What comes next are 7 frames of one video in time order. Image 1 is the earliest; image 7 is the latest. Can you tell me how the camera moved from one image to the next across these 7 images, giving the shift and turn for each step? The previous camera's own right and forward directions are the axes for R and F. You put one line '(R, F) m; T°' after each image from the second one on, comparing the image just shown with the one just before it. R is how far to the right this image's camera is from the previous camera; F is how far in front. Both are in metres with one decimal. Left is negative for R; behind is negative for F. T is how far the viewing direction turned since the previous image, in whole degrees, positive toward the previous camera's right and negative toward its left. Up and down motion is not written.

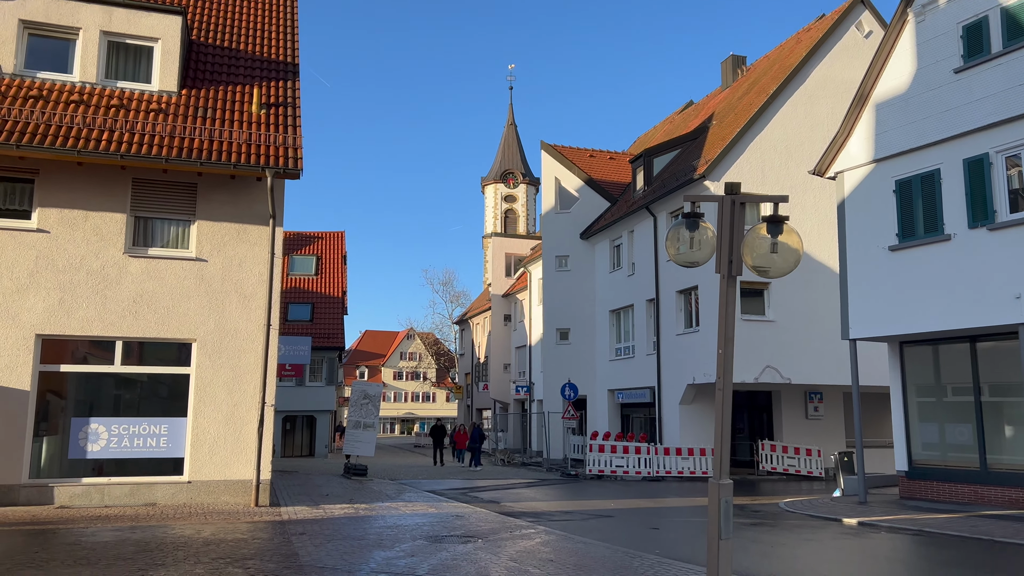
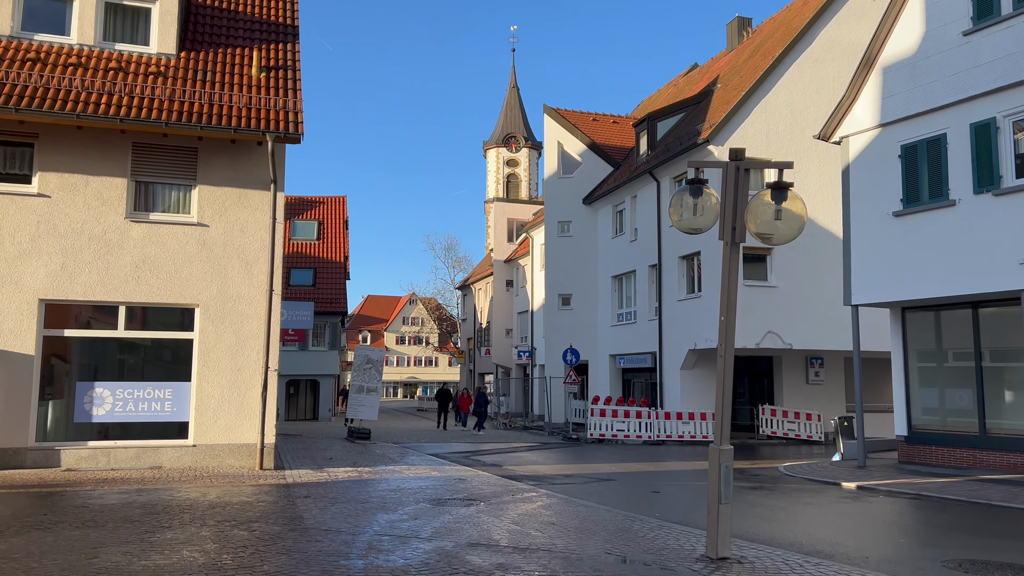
(0.0, 0.0) m; 0°
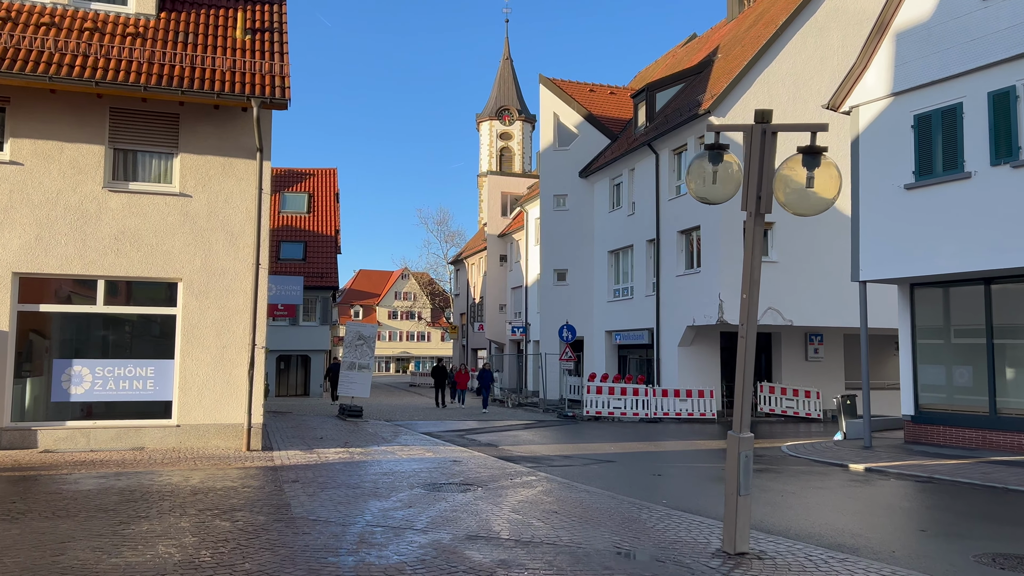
(-0.1, +0.6) m; +1°
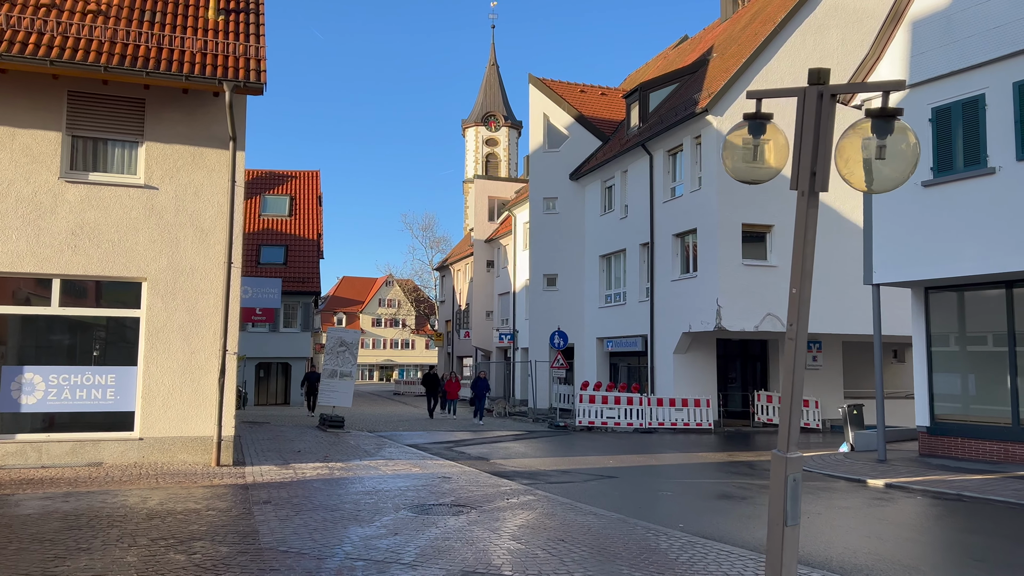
(-0.2, +1.0) m; +1°
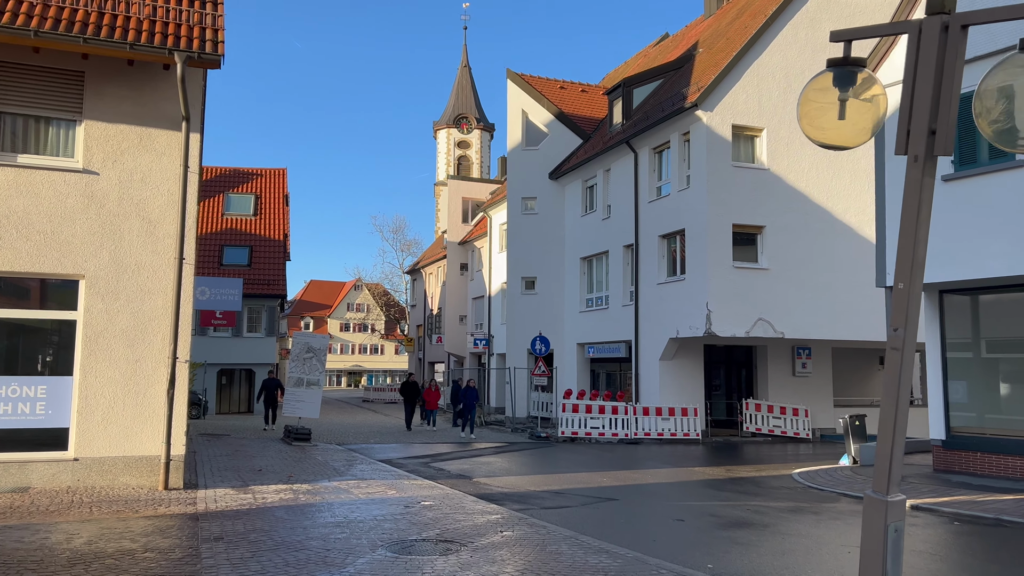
(-0.3, +1.3) m; +2°
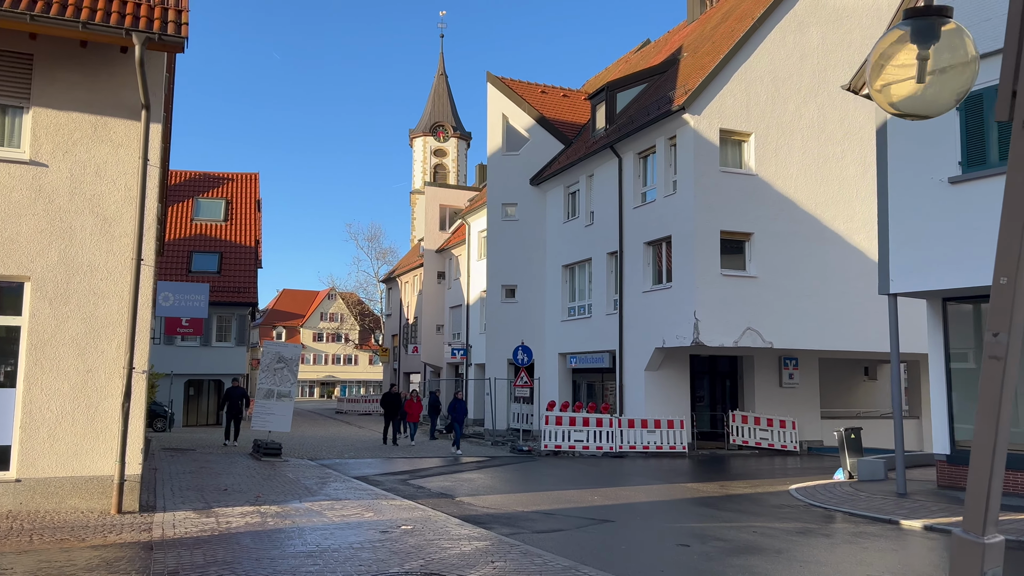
(-0.2, +0.8) m; +2°
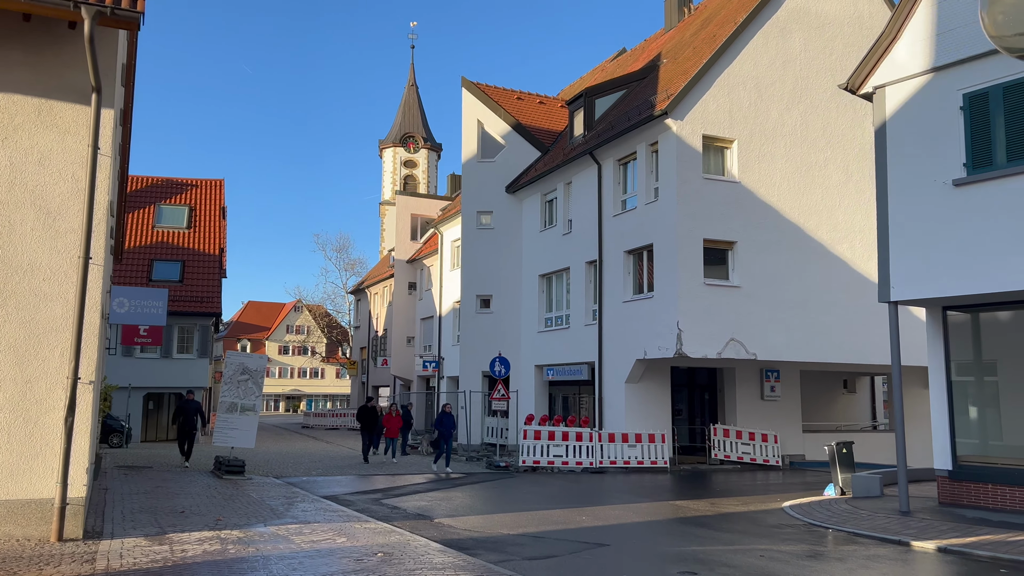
(-0.2, +0.8) m; +2°
